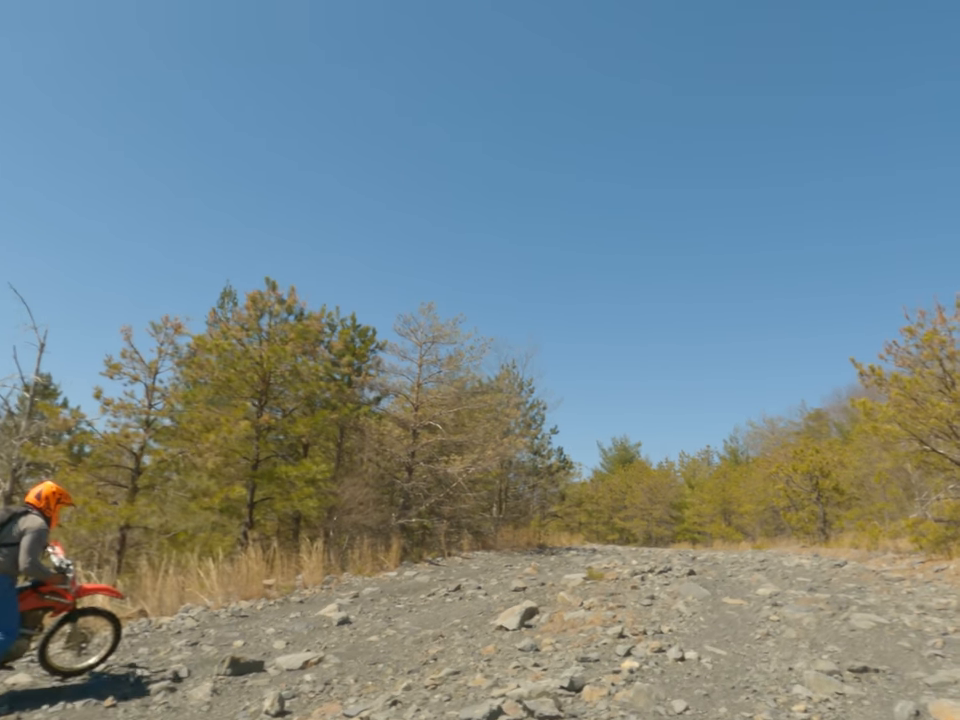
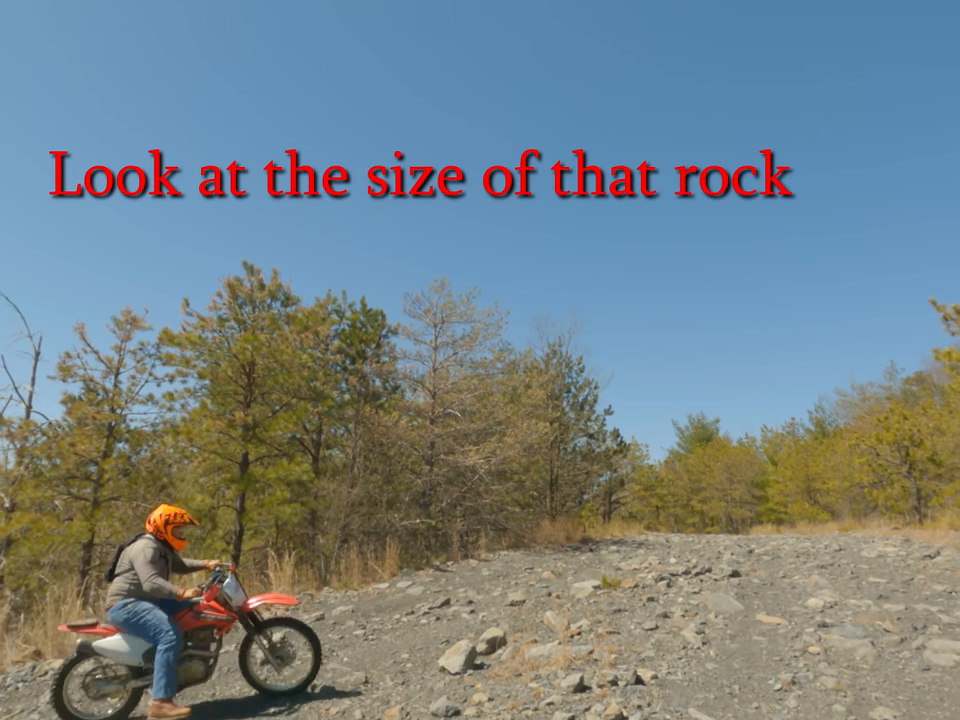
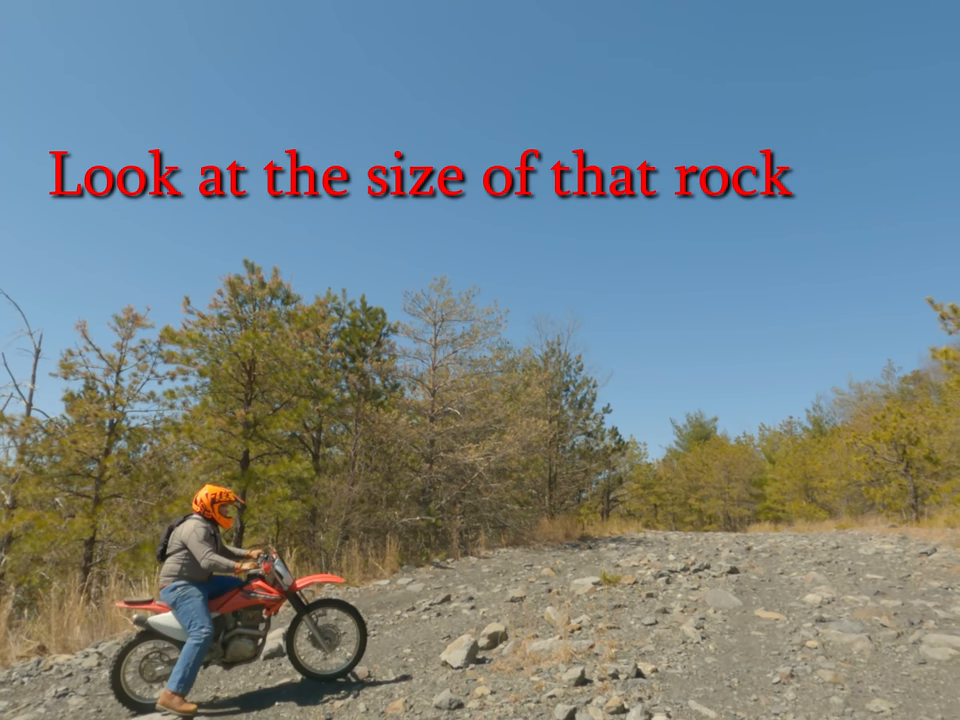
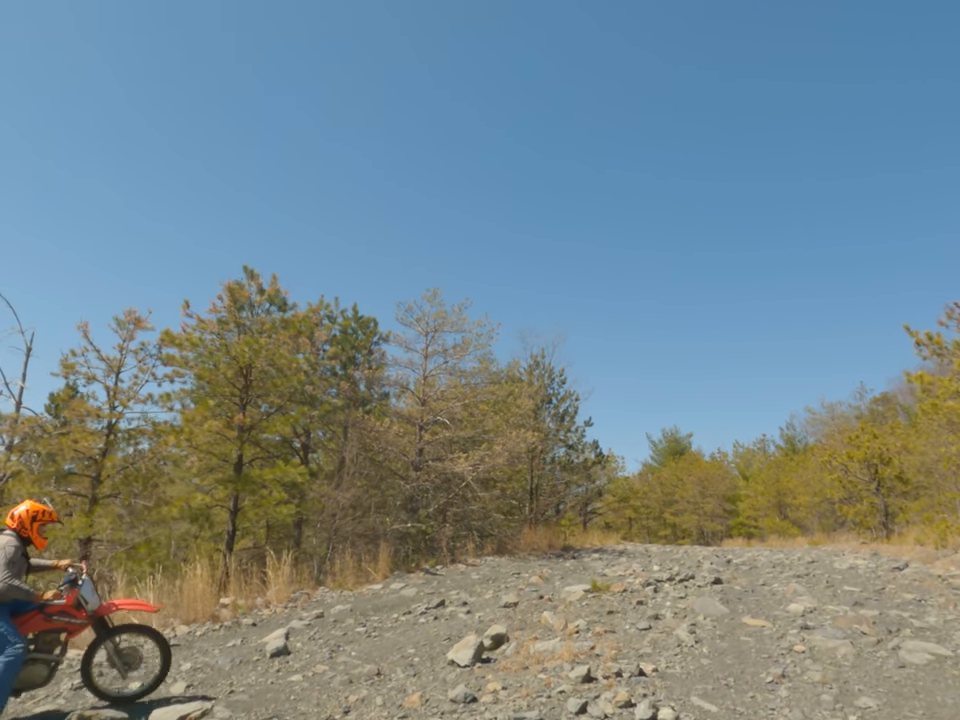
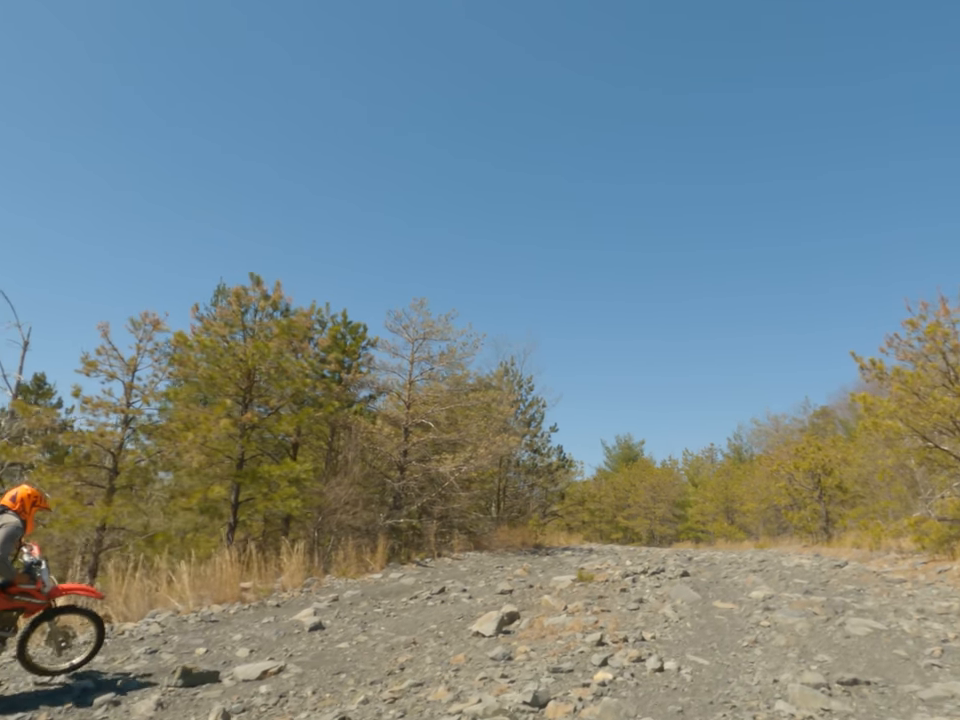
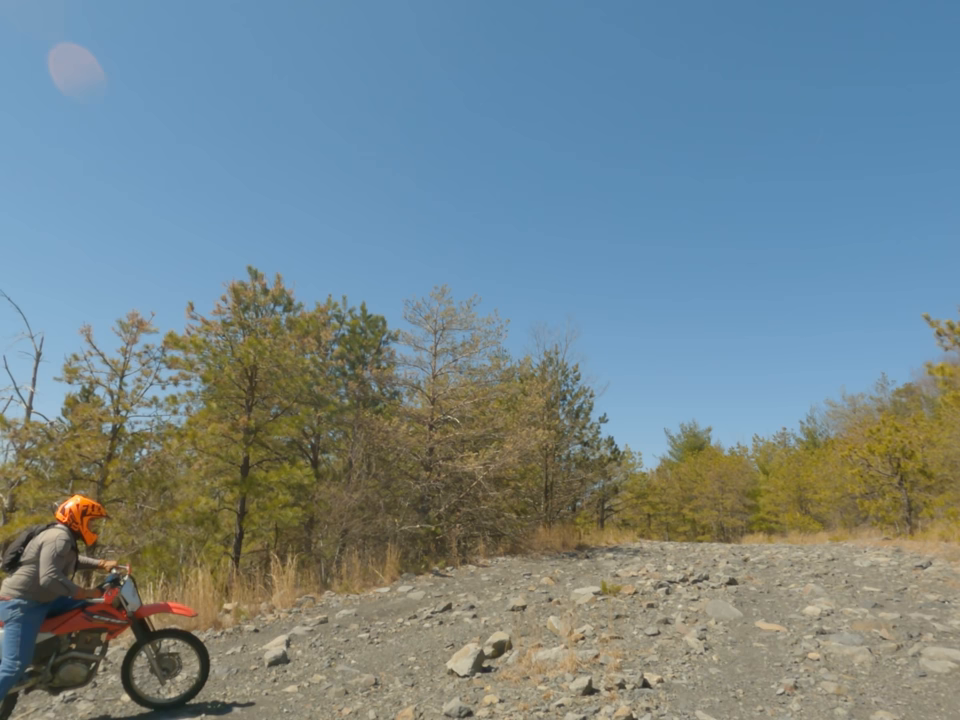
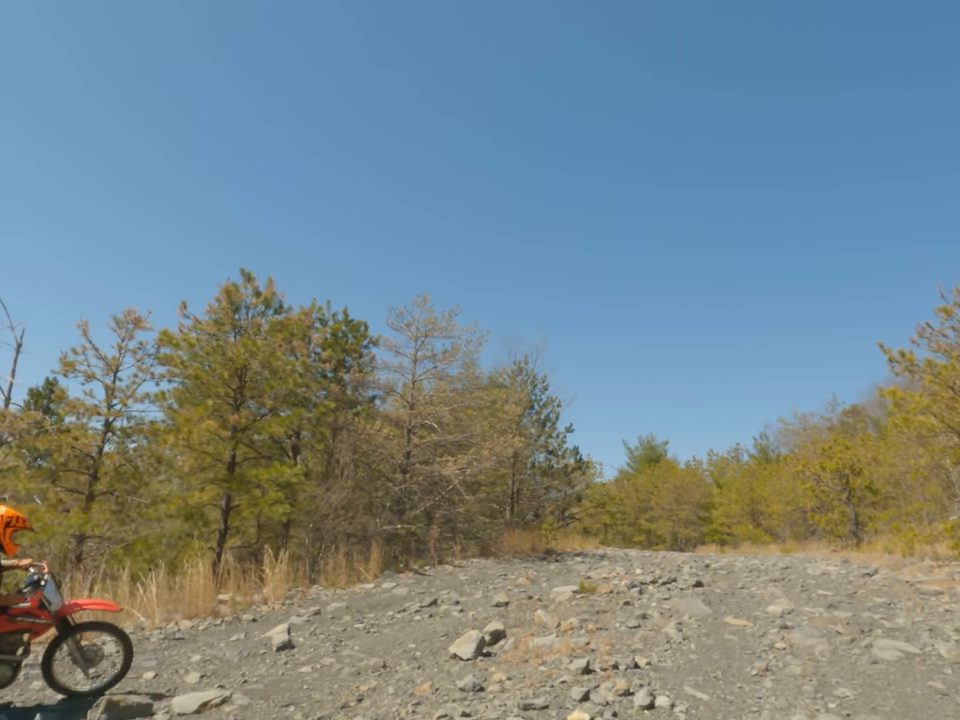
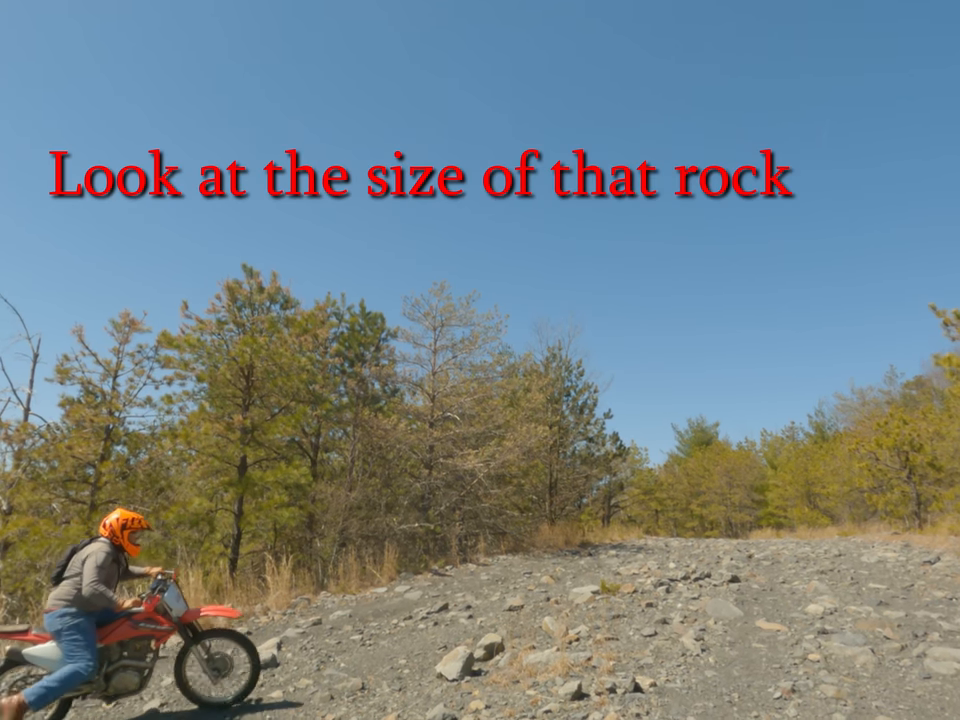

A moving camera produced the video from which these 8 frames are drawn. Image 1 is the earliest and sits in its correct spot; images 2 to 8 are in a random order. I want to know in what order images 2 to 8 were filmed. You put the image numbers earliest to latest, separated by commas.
5, 7, 4, 6, 8, 2, 3
